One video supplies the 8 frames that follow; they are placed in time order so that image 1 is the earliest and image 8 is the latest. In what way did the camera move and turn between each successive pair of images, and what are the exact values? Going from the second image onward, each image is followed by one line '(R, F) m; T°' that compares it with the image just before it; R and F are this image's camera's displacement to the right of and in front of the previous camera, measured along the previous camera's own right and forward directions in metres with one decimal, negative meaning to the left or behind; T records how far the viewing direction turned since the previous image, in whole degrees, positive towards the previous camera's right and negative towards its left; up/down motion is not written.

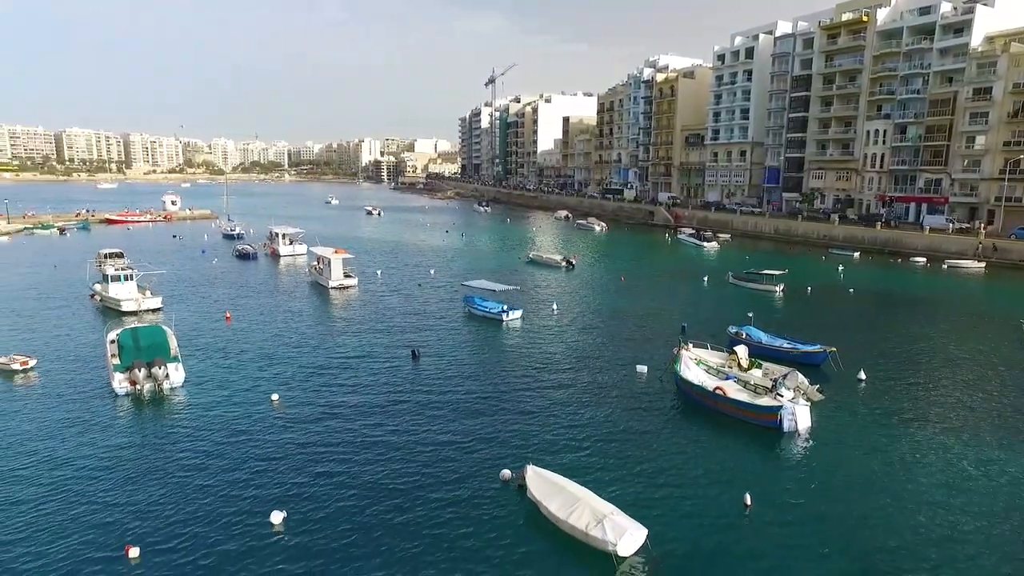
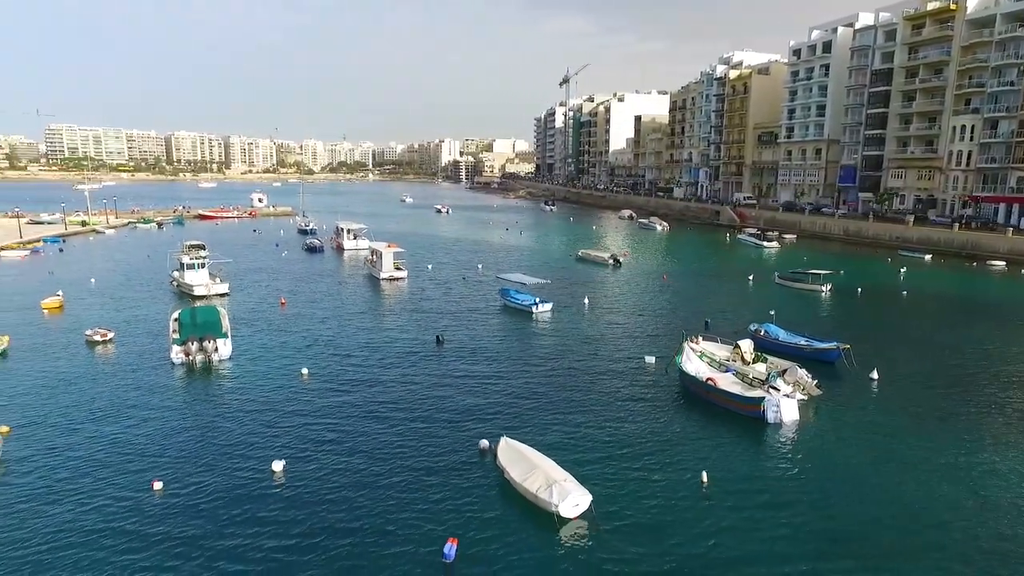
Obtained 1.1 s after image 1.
(+3.8, -2.0) m; -7°
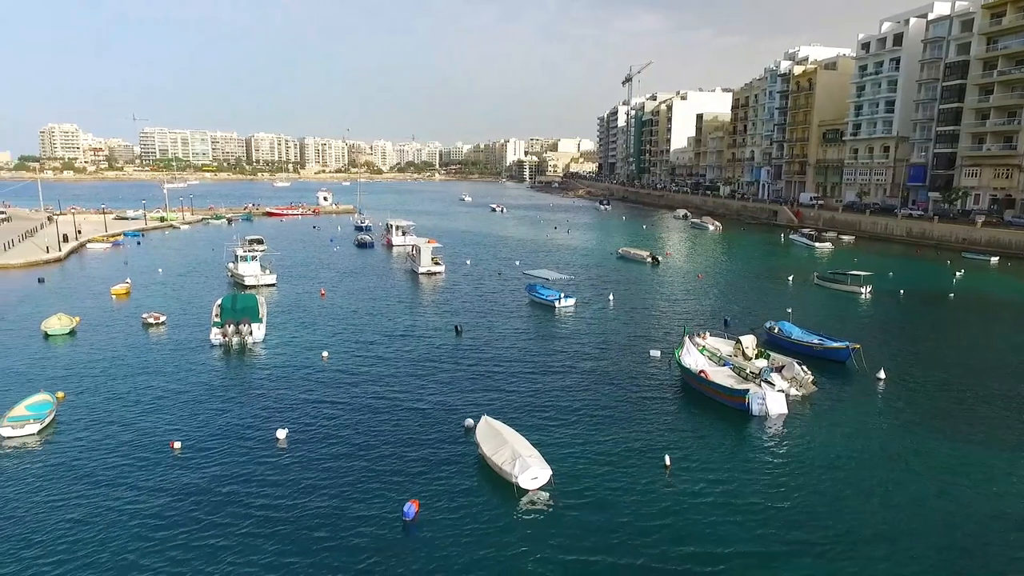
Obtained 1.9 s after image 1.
(+3.4, -1.5) m; -6°
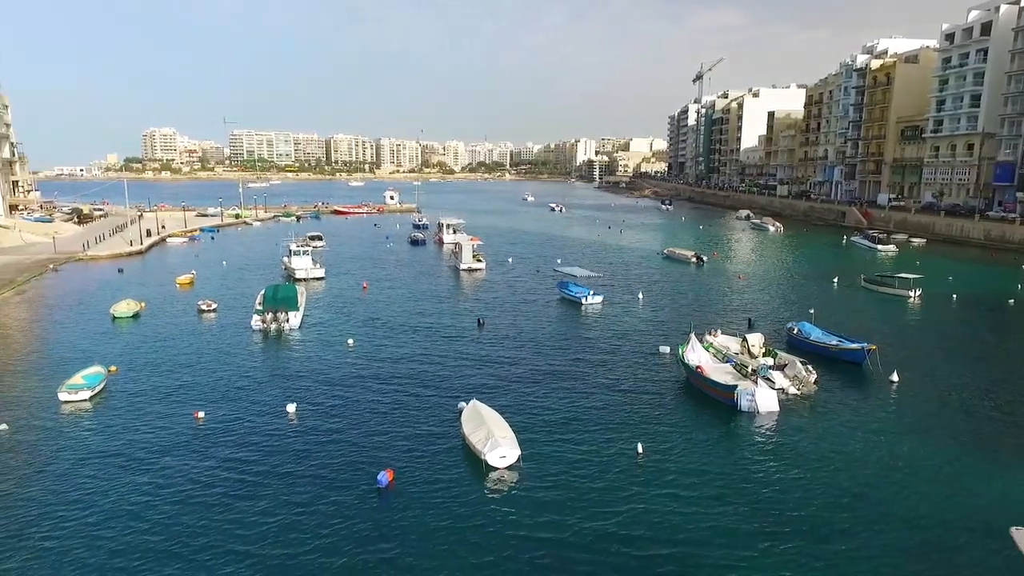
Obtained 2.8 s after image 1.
(+3.6, -1.3) m; -6°
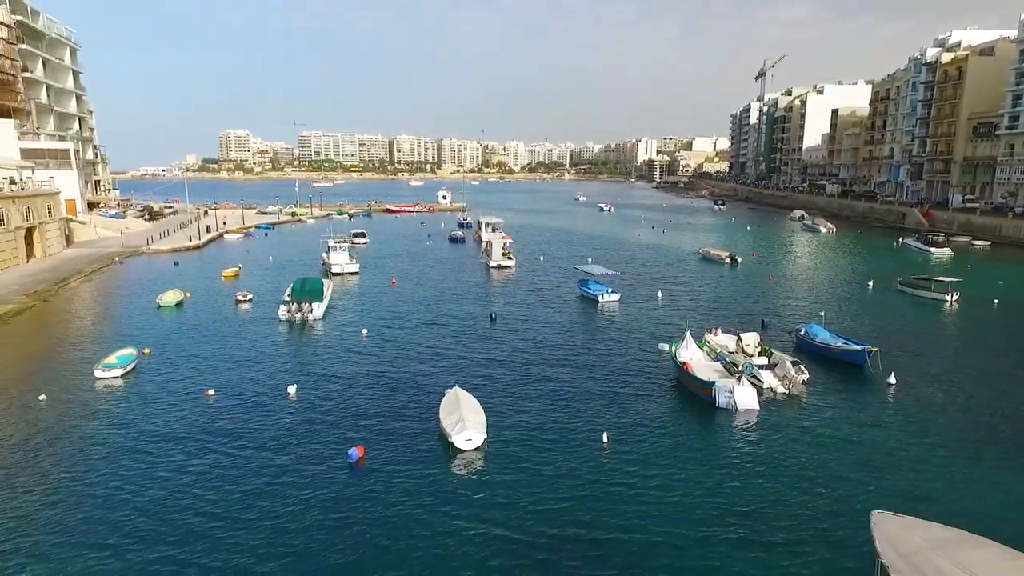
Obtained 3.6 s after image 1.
(+3.6, -1.2) m; -5°
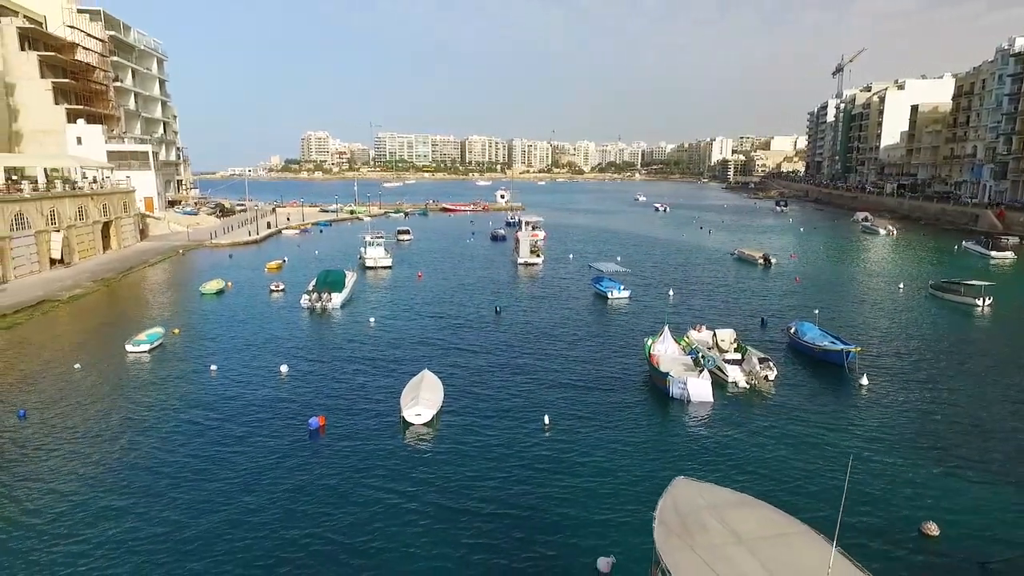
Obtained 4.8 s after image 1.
(+5.3, -1.7) m; -6°
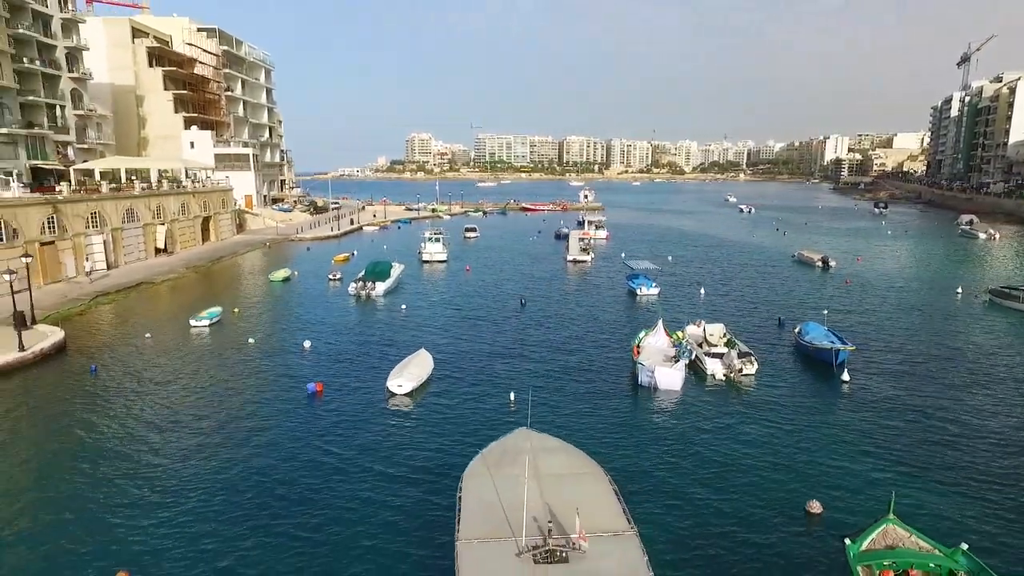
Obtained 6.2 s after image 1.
(+6.1, -2.5) m; -9°
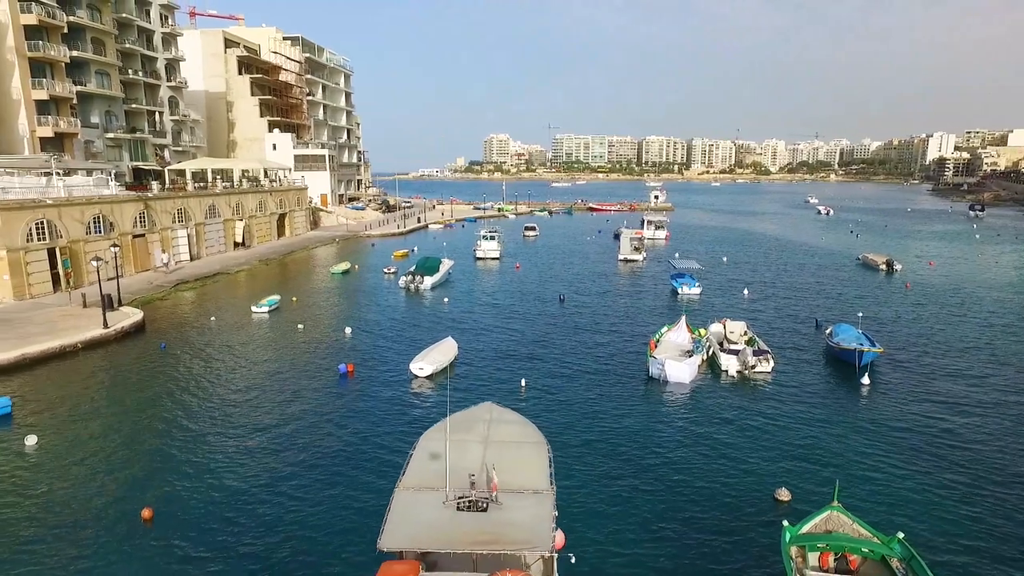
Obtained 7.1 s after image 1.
(+3.2, -1.5) m; -7°
